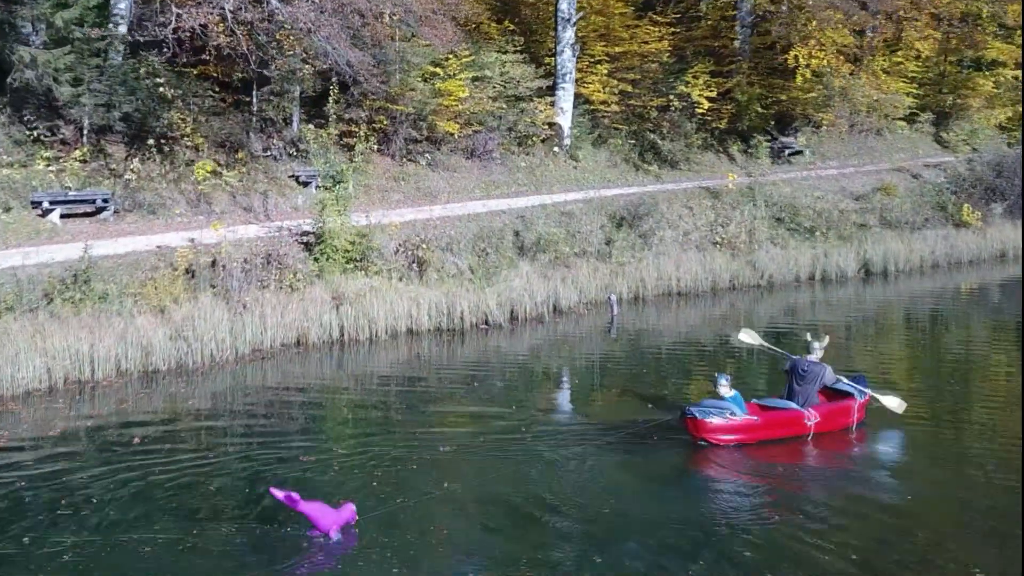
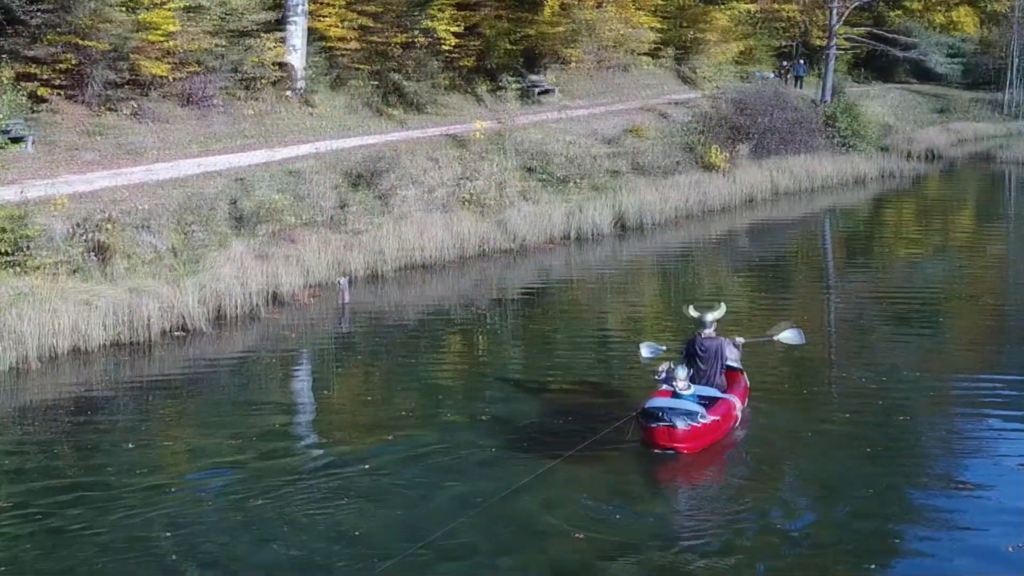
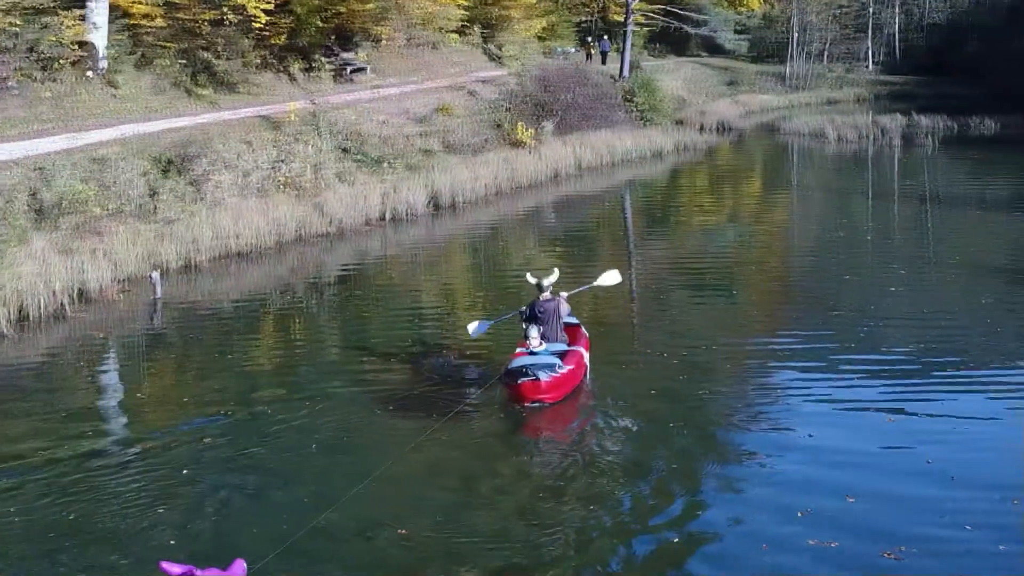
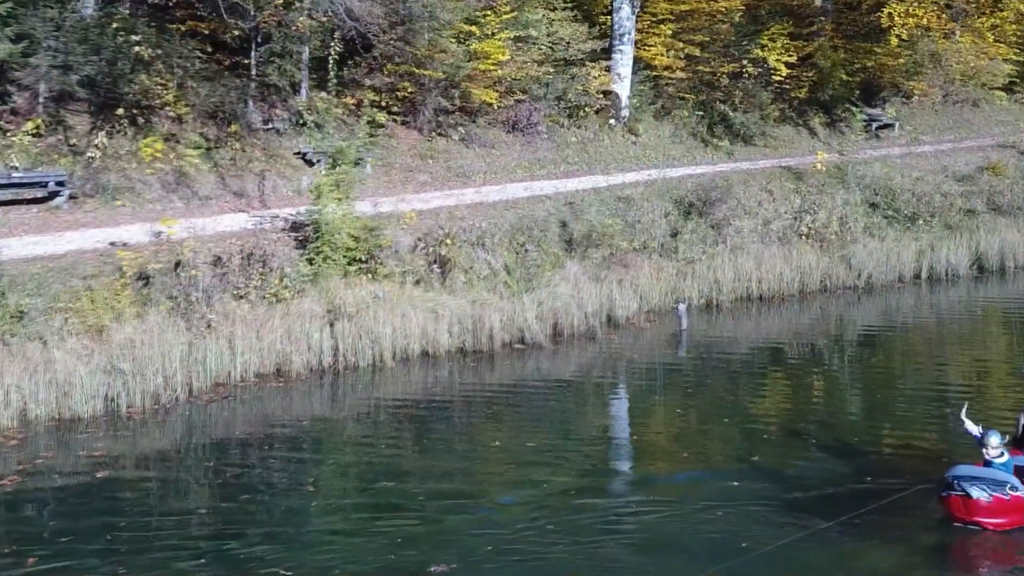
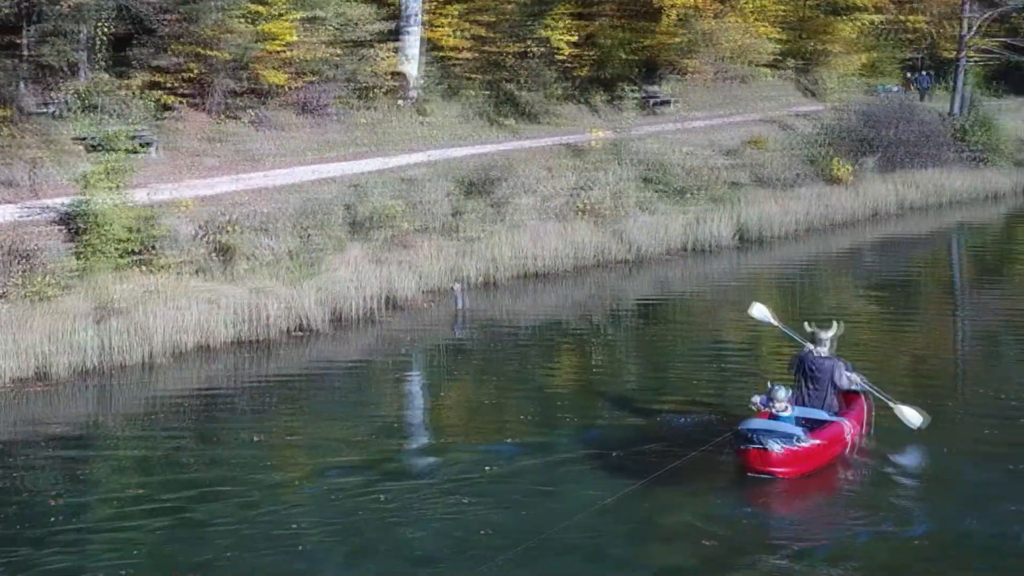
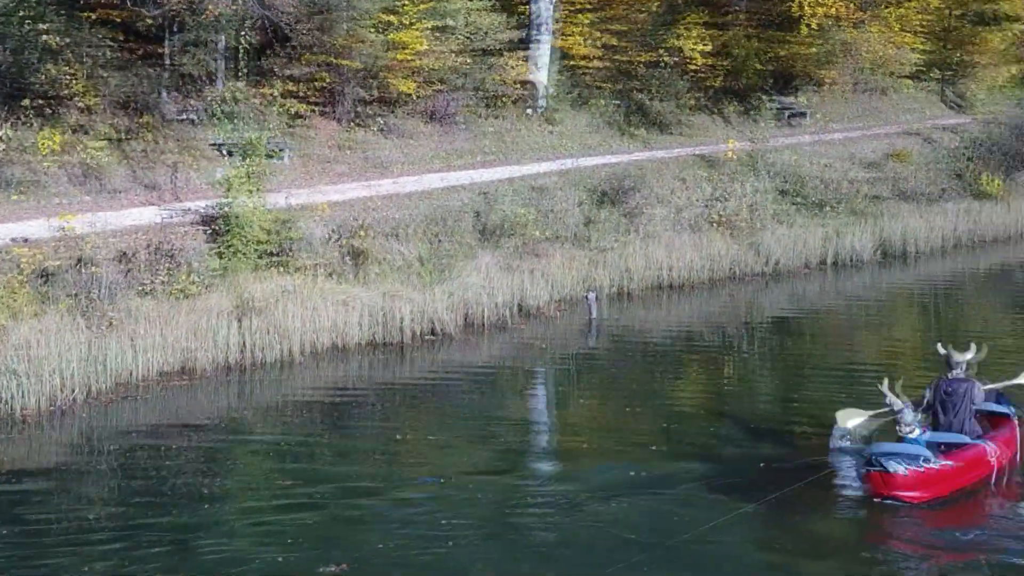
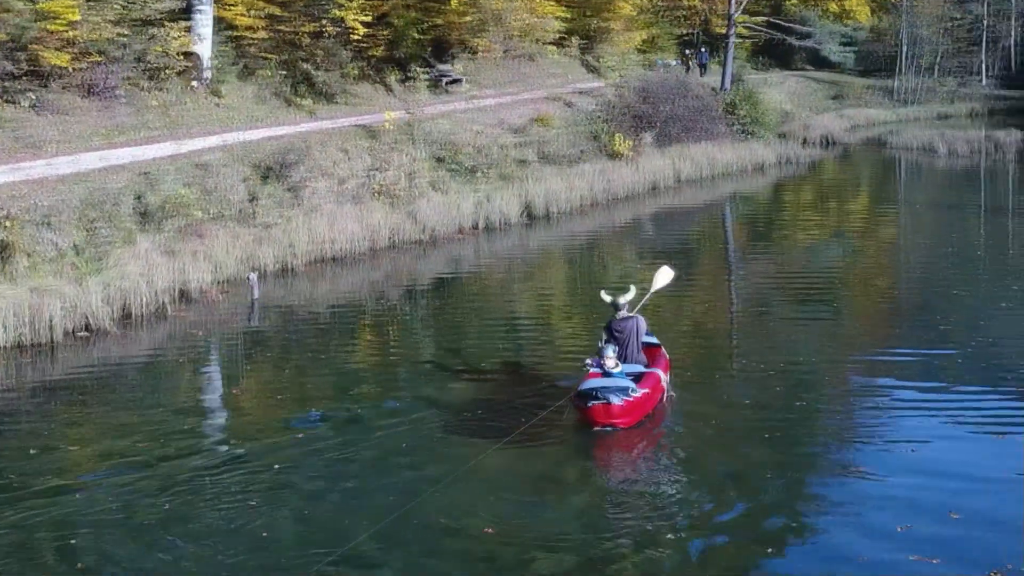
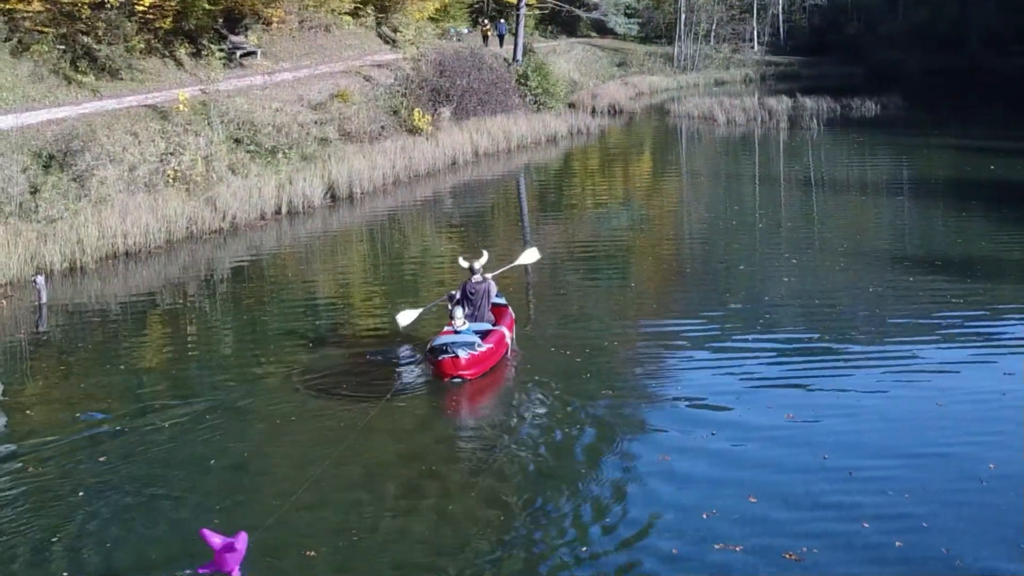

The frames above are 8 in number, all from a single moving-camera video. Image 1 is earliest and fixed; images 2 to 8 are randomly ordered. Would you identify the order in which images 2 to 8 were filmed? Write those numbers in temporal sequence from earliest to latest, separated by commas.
4, 6, 5, 2, 7, 3, 8
